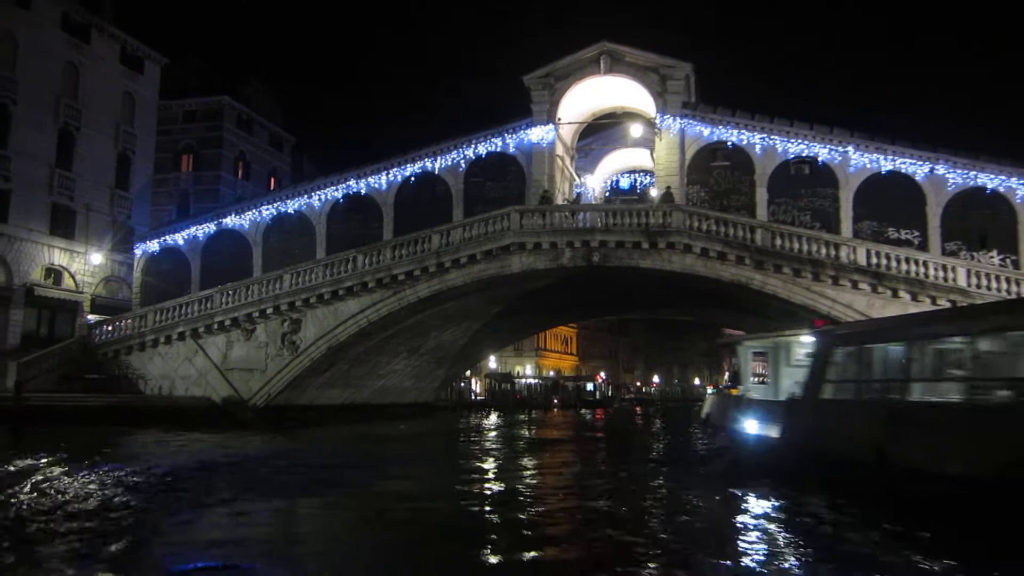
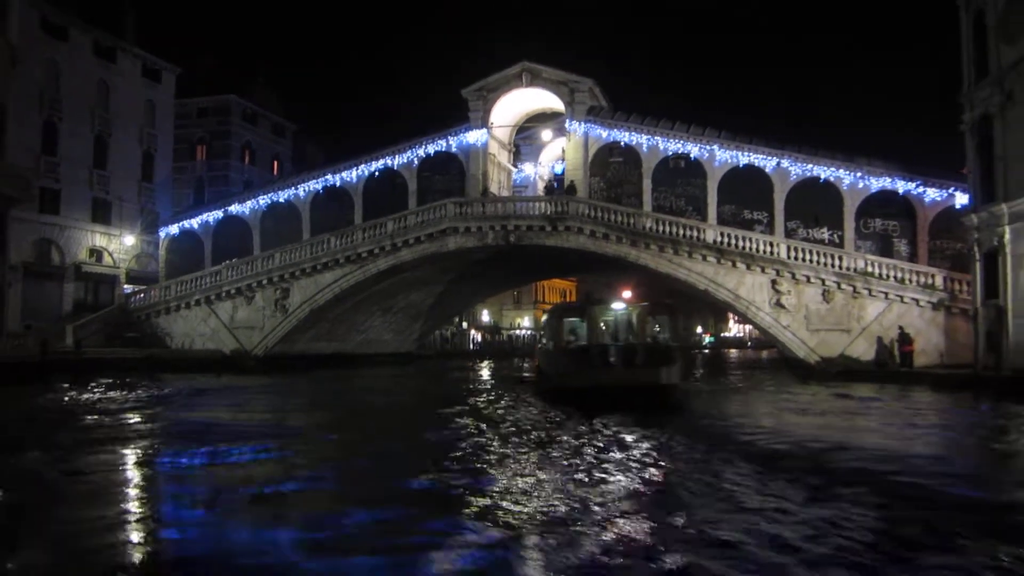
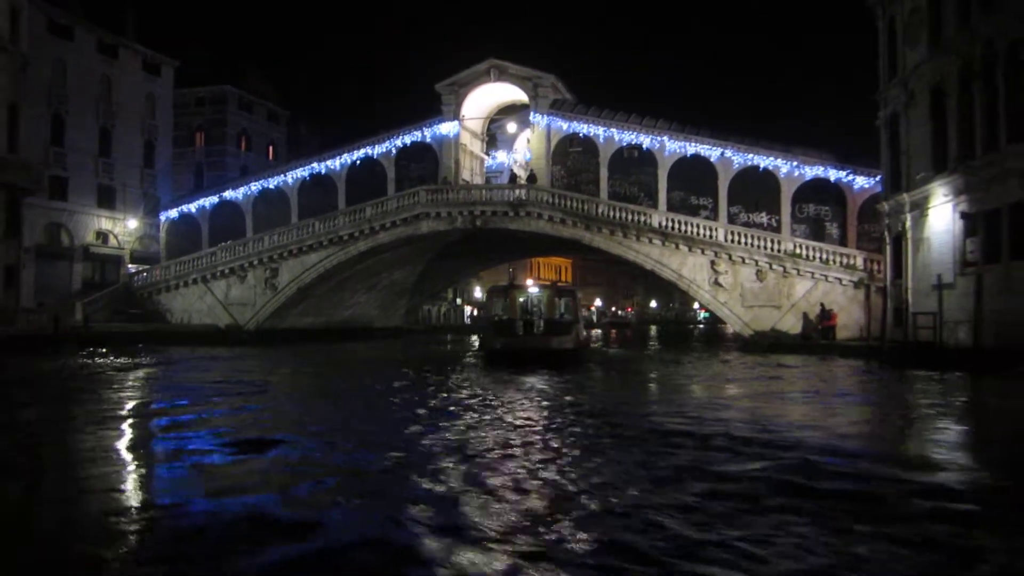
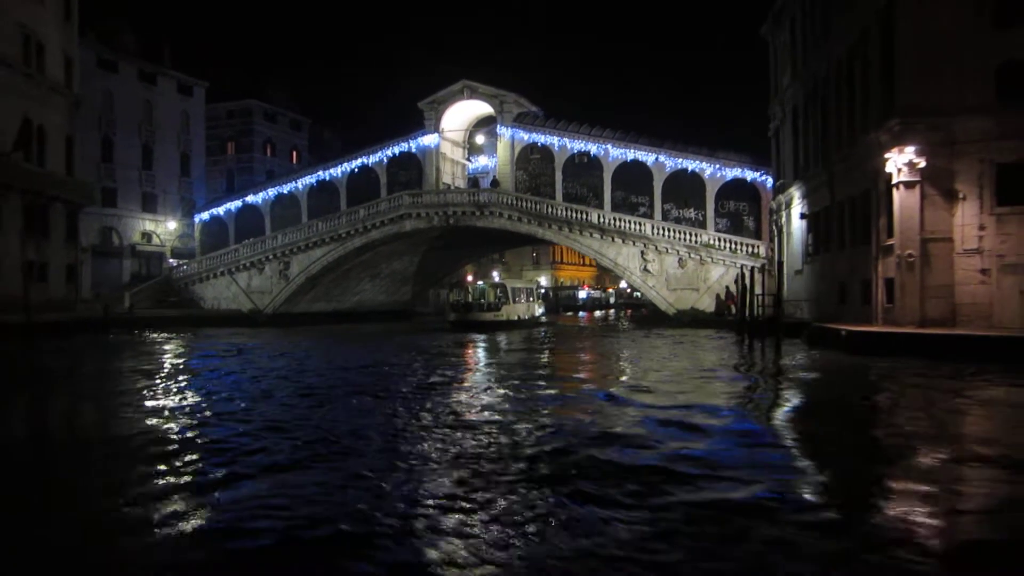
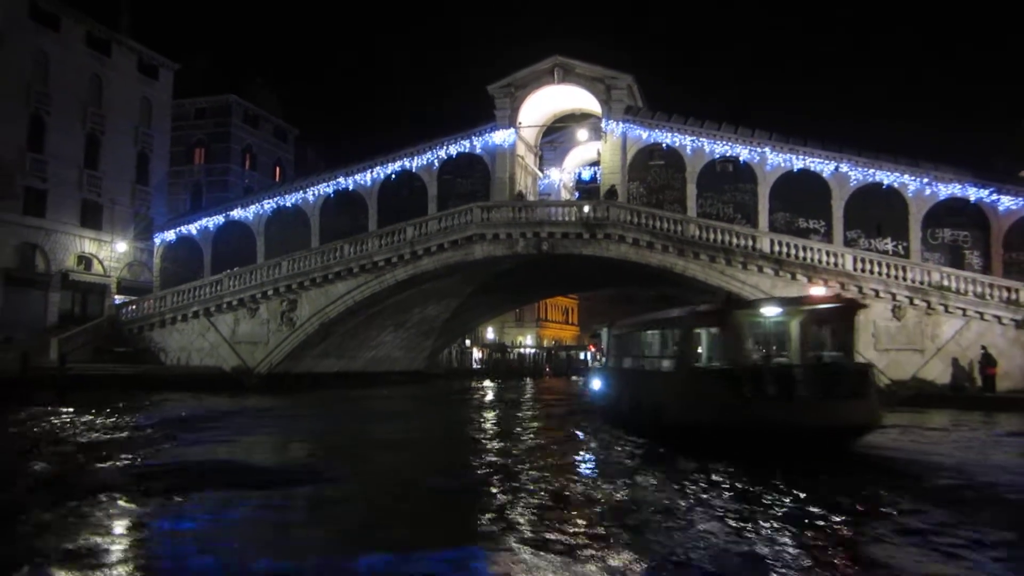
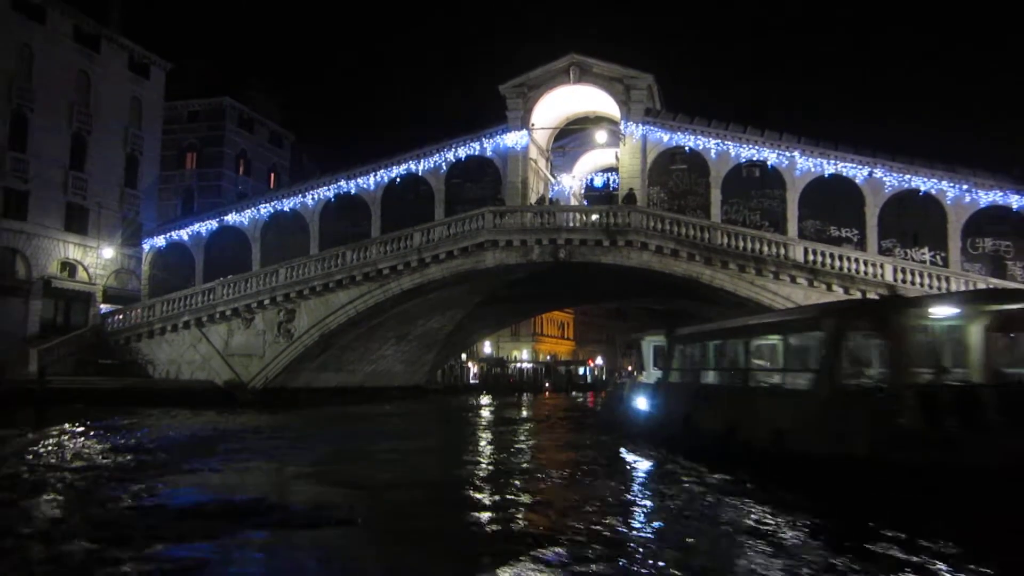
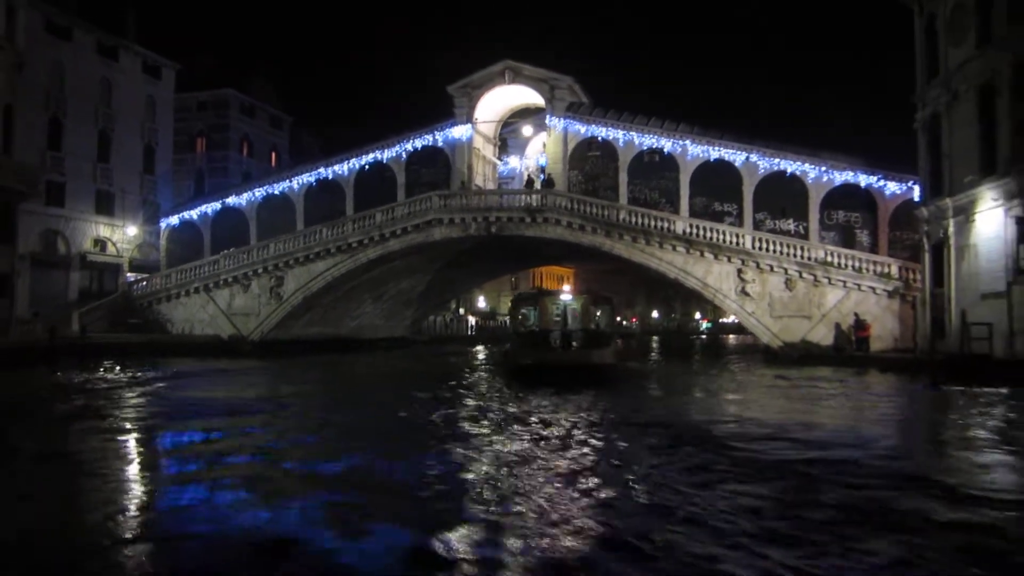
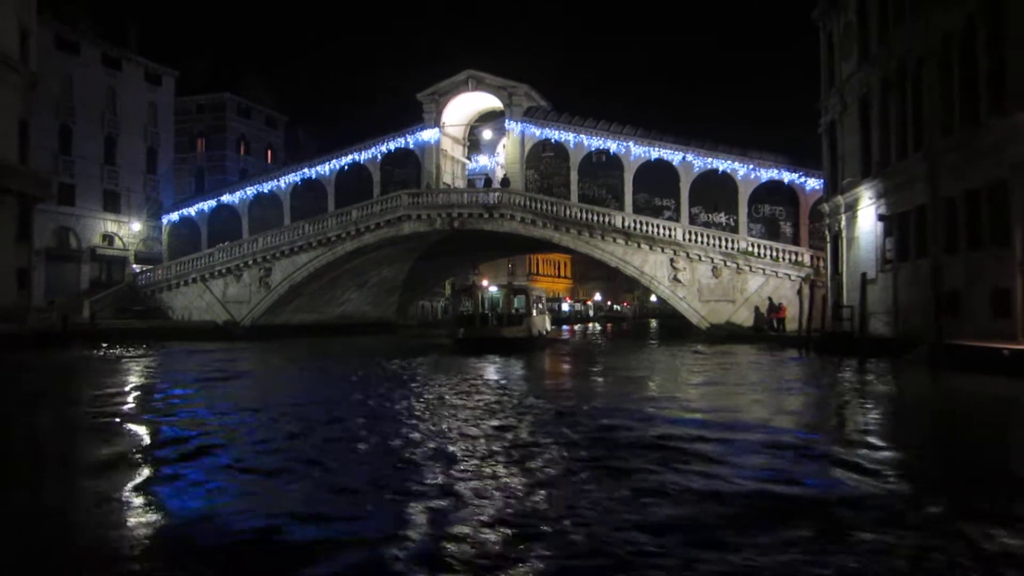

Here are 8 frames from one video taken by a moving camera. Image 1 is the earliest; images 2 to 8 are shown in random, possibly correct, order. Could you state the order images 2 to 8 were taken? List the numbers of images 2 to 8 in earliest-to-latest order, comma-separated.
6, 5, 2, 7, 3, 8, 4
